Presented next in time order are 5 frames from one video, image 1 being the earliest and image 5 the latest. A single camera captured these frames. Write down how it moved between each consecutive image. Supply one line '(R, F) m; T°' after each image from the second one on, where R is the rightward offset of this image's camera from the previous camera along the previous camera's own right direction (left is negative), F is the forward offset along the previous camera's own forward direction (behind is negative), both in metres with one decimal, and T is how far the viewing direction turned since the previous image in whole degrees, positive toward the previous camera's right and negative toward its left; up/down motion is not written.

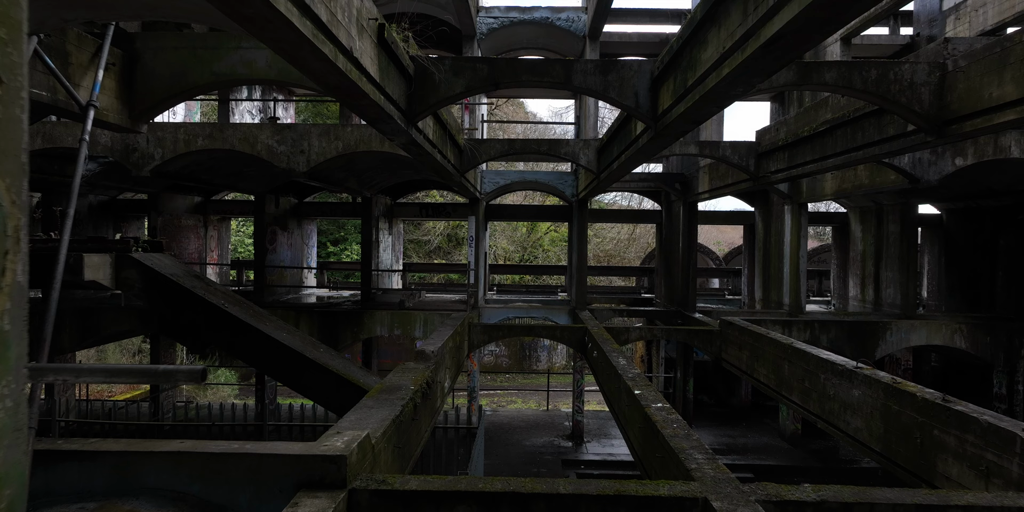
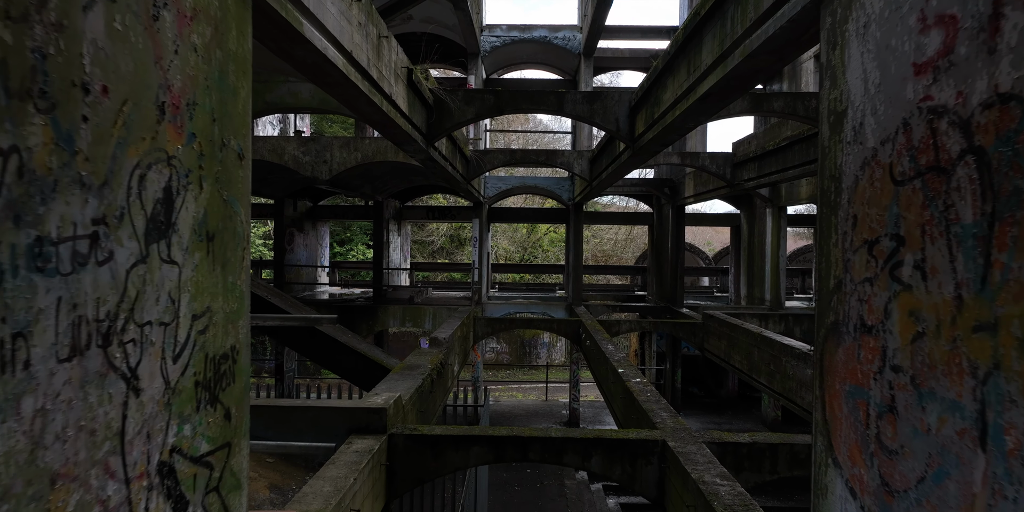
(0.0, -1.3) m; 0°
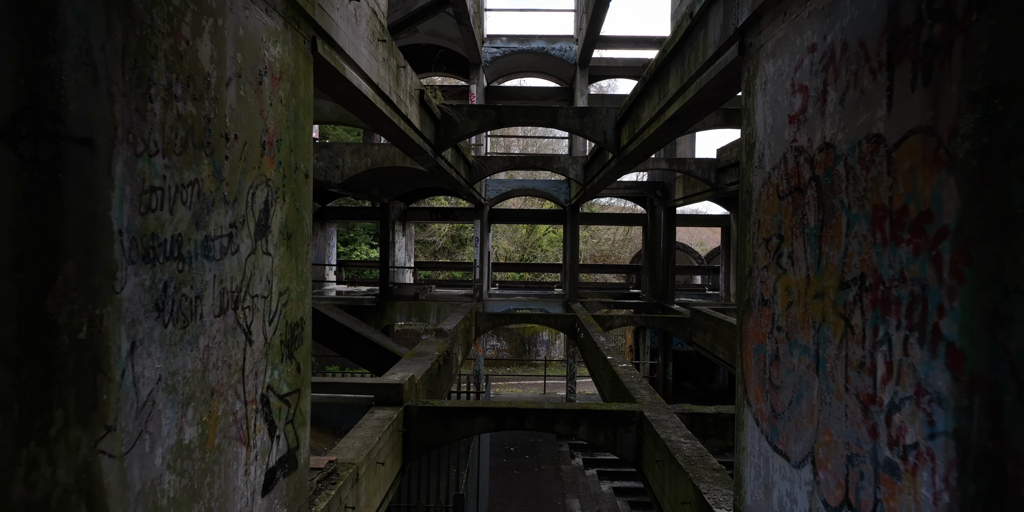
(0.0, -0.9) m; 0°
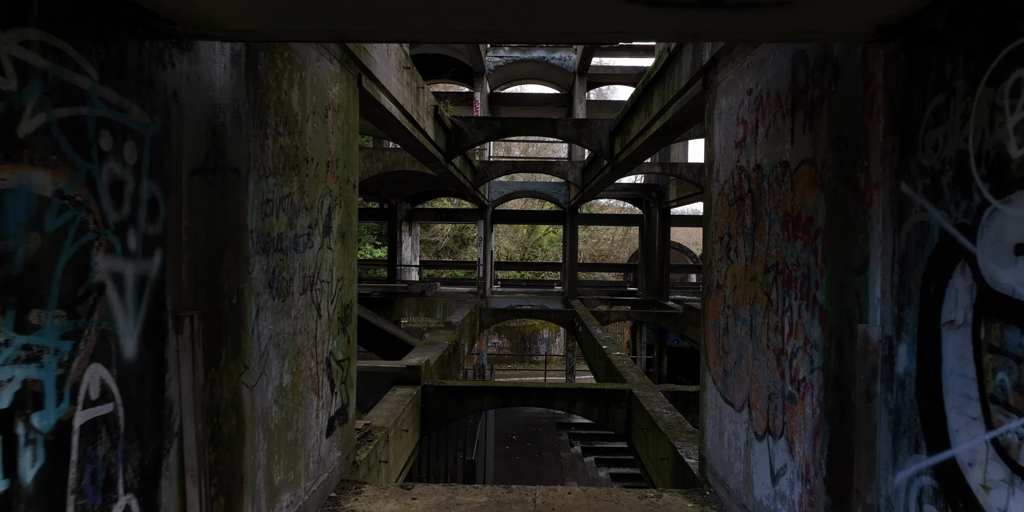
(0.0, -0.9) m; 0°
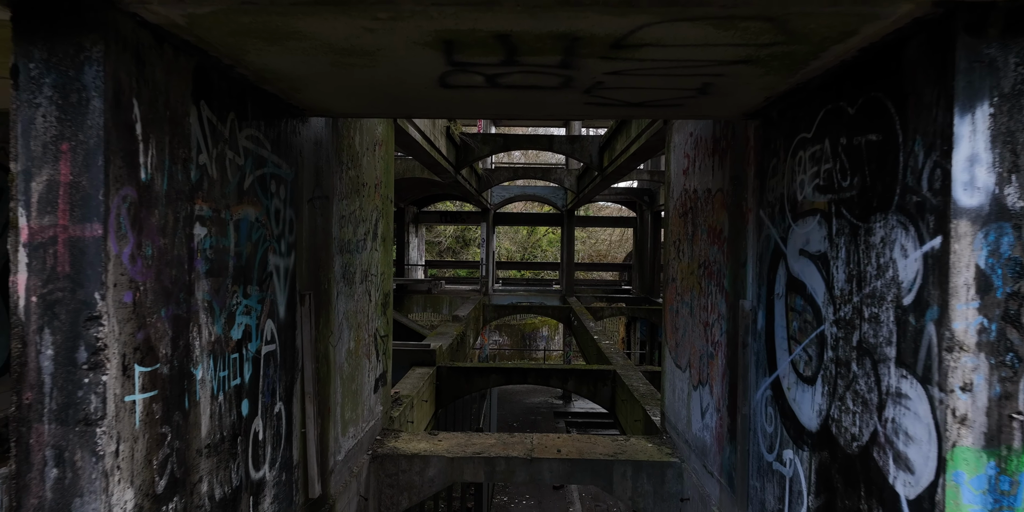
(0.0, -1.2) m; 0°
